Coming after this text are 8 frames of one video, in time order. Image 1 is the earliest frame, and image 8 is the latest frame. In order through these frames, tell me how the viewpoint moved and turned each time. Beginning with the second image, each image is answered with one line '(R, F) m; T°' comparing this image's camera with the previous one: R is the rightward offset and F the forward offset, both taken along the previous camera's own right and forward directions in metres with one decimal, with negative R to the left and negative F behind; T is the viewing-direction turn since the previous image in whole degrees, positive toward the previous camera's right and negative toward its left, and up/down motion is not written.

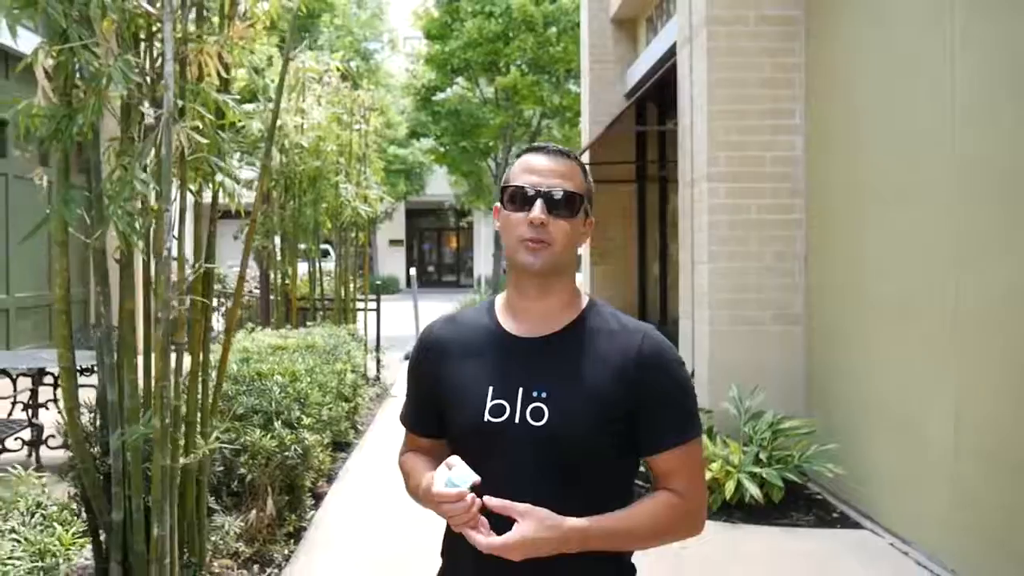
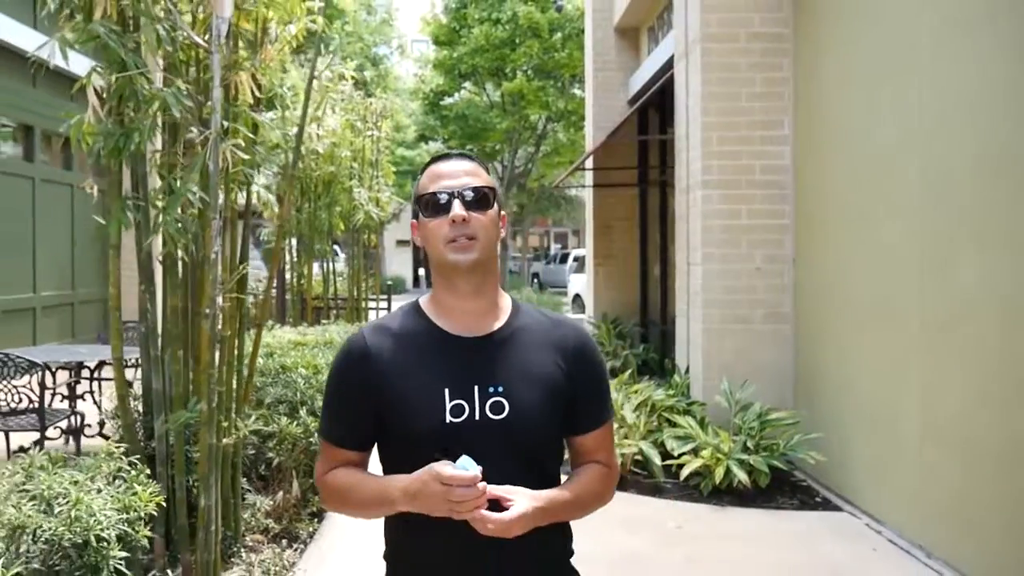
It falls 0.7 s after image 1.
(0.0, -0.4) m; 0°
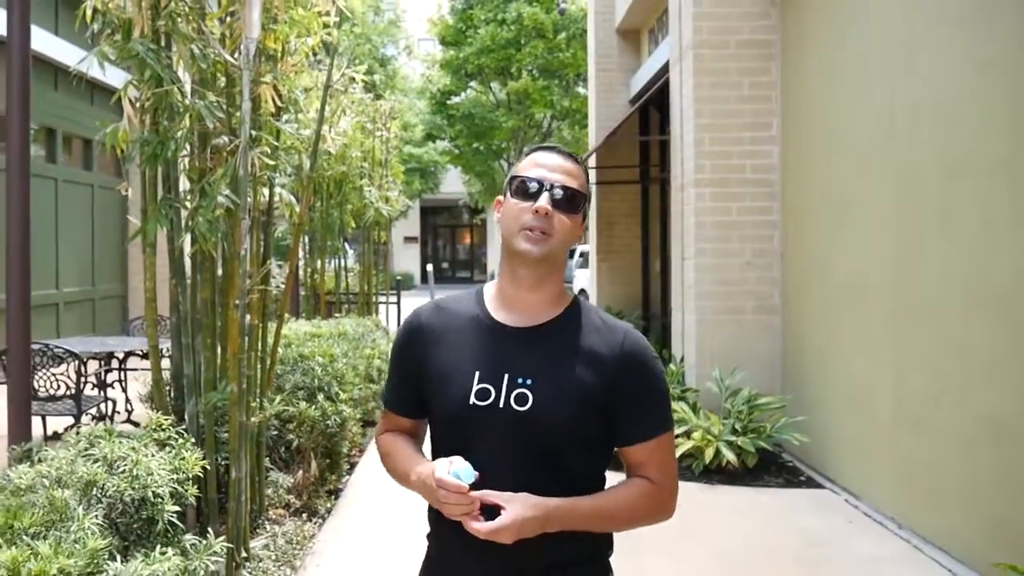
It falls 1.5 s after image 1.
(0.0, -0.3) m; 0°
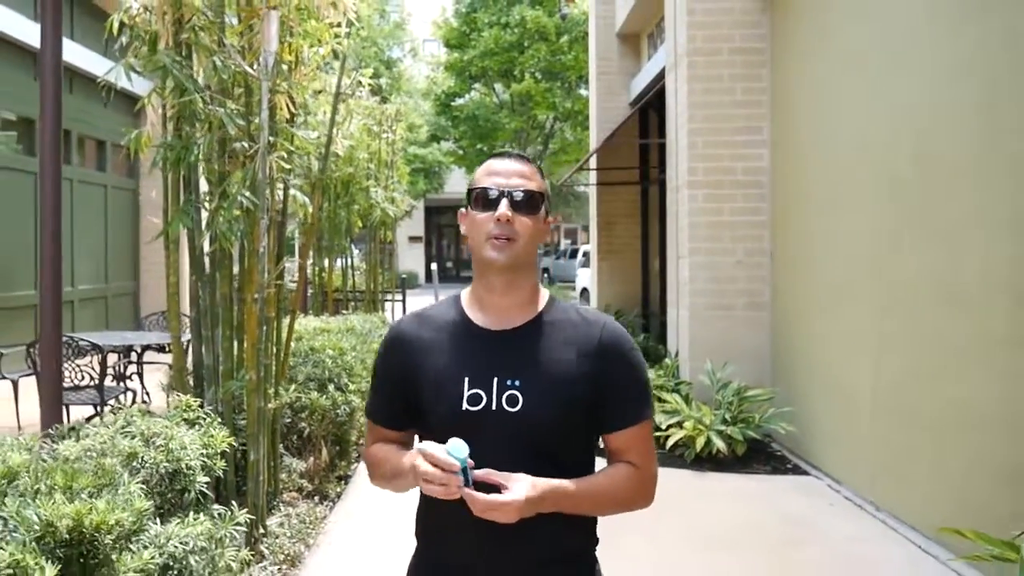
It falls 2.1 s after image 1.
(0.0, -0.3) m; 0°
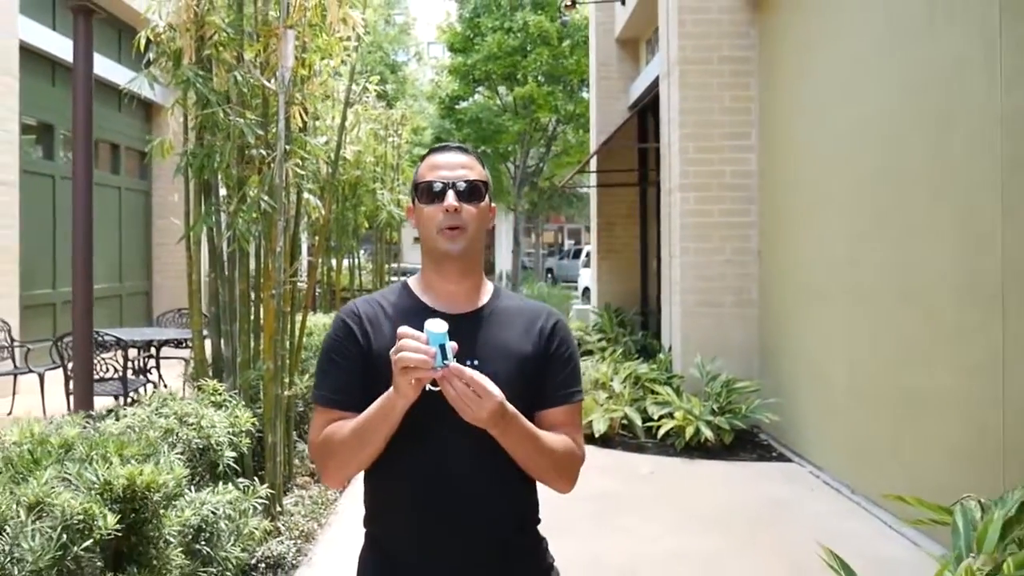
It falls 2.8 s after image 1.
(0.0, -0.3) m; 0°
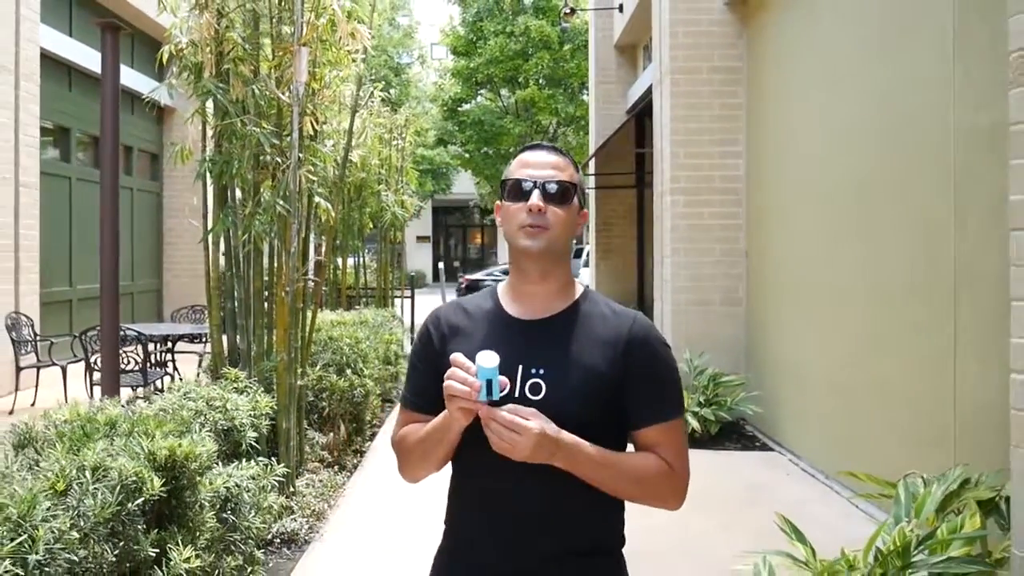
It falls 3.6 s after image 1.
(0.0, -0.3) m; 0°
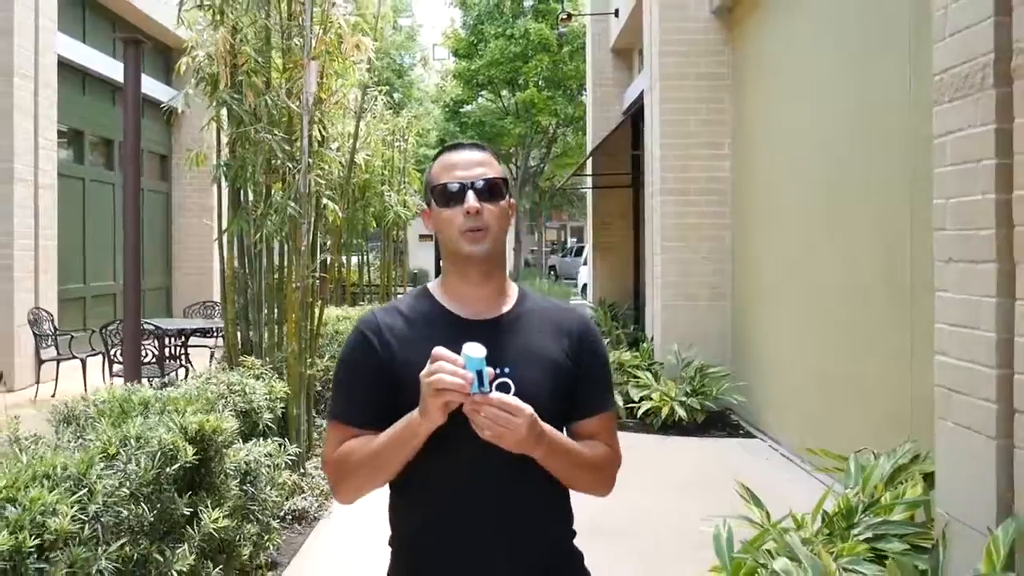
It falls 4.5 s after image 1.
(0.0, -0.3) m; 0°
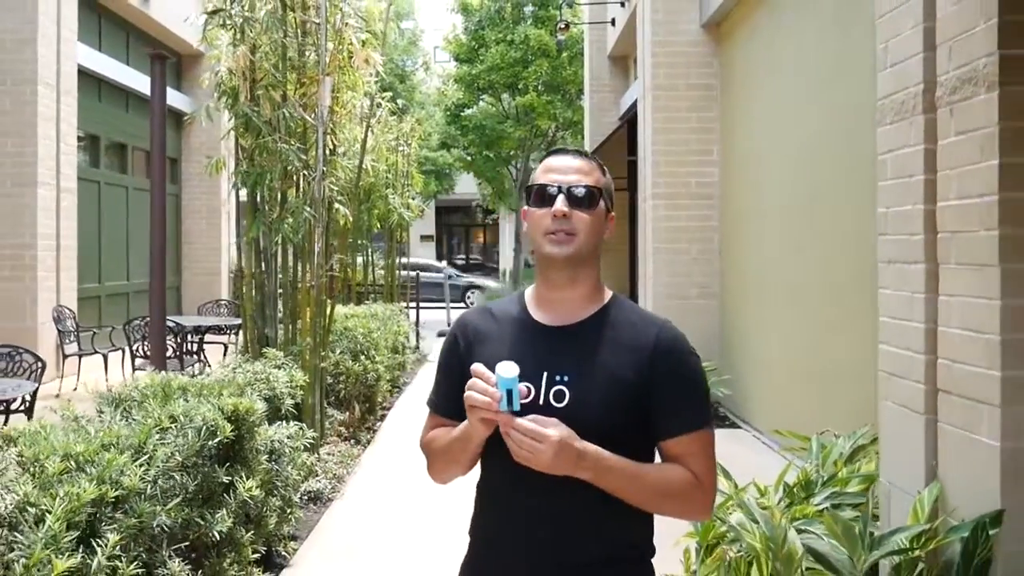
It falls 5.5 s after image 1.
(0.0, -0.4) m; 0°
